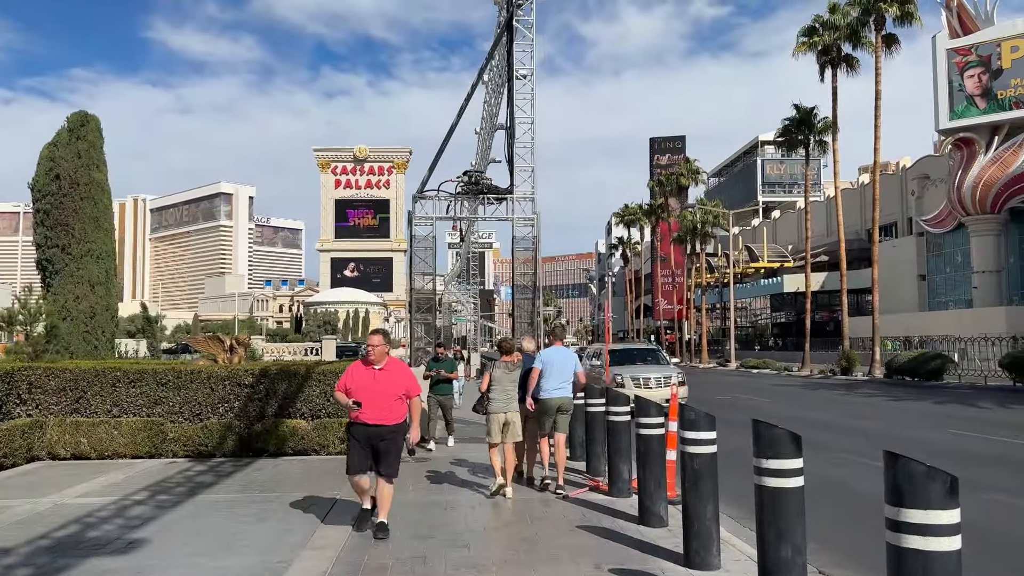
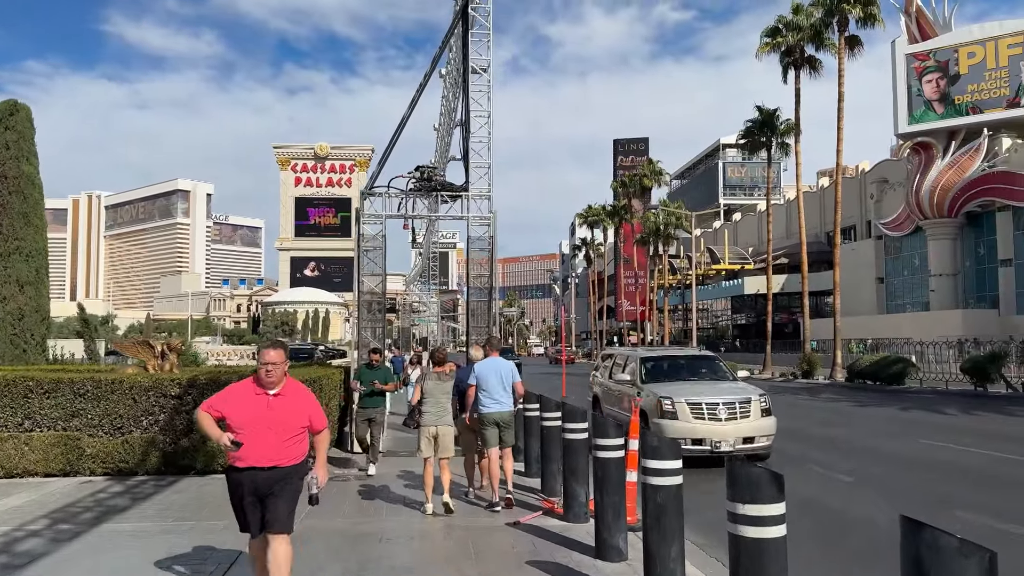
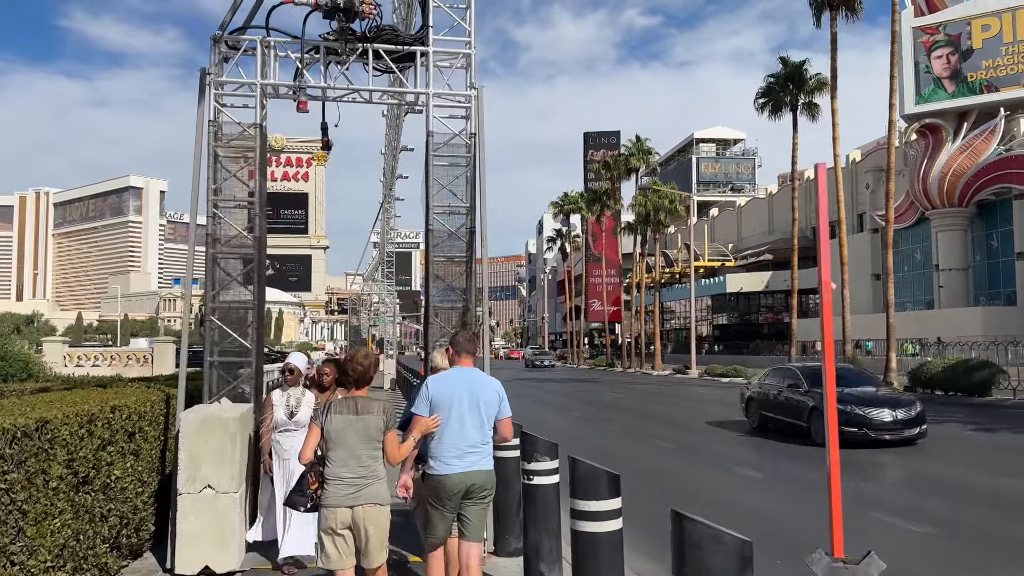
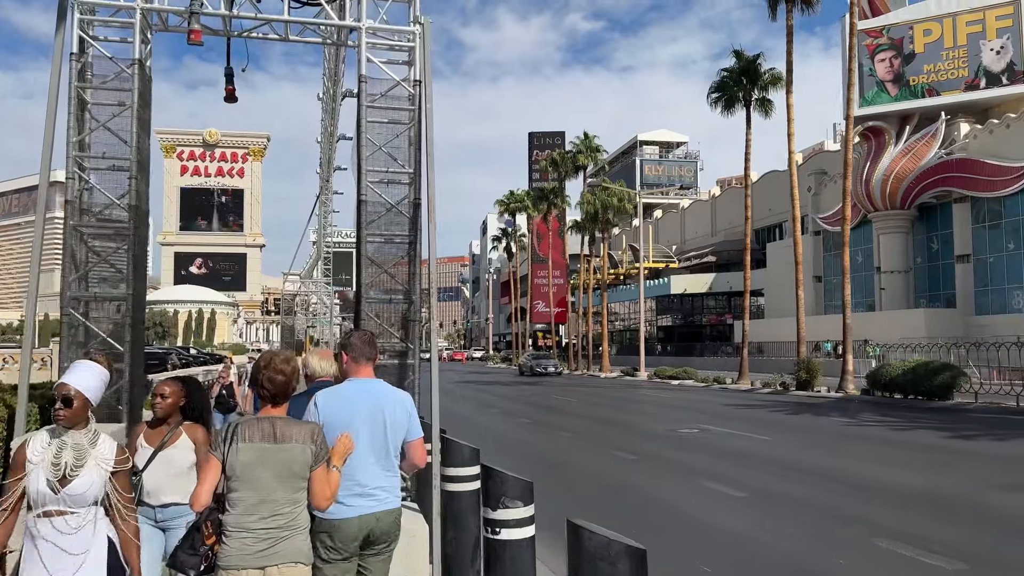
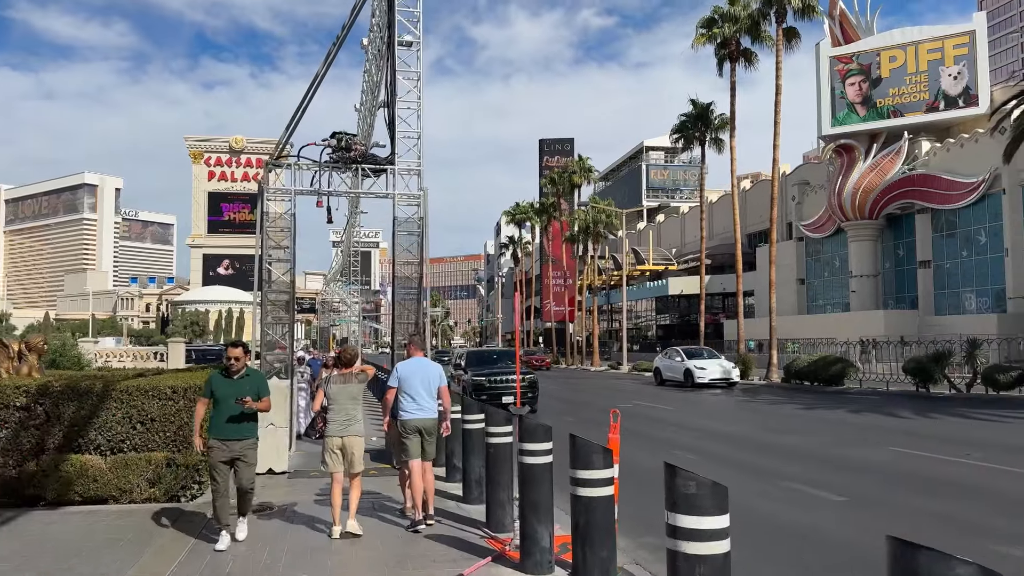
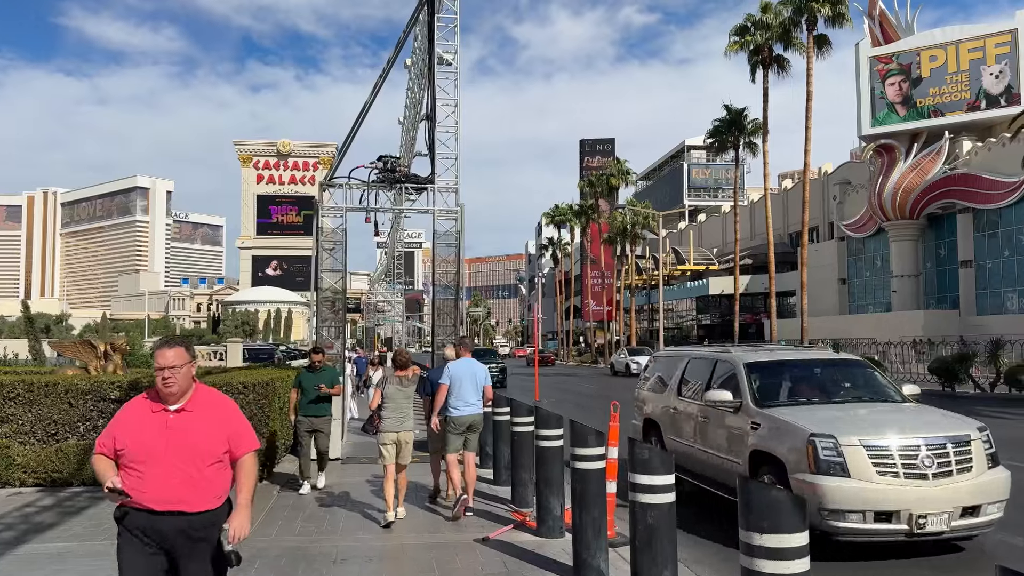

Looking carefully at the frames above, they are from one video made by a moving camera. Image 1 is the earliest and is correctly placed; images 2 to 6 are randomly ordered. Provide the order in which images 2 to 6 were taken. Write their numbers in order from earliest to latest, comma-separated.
2, 6, 5, 3, 4
